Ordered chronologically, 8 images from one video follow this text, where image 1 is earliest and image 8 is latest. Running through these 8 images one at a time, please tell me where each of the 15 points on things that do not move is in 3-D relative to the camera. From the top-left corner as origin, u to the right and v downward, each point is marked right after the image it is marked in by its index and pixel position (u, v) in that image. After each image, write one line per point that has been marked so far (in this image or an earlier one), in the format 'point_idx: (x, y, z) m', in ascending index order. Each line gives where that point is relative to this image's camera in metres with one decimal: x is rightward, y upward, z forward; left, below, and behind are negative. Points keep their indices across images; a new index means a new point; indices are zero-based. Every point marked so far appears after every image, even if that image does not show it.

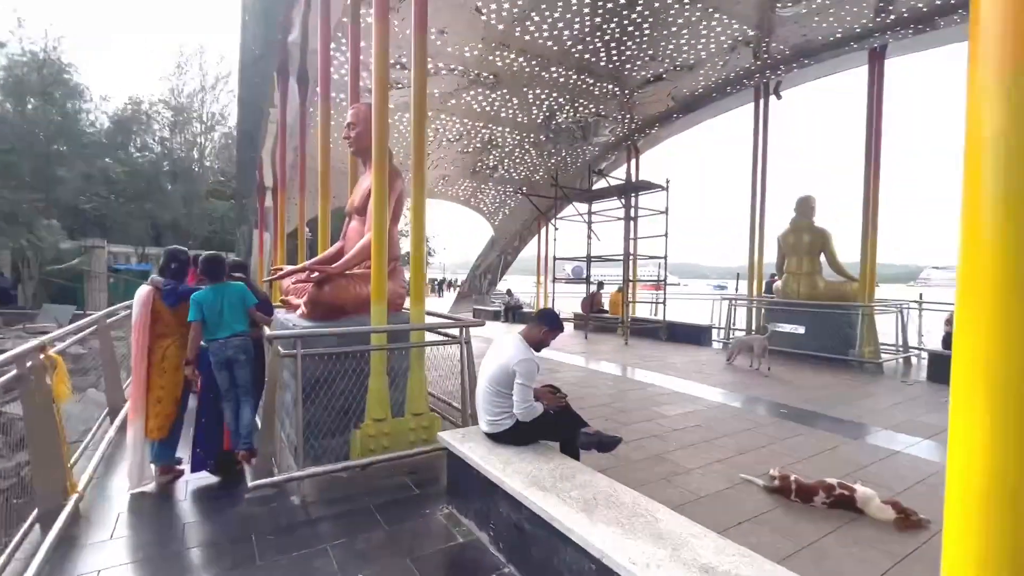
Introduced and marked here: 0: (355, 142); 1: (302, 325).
0: (-1.4, +1.3, +4.2) m
1: (-1.5, -0.3, +3.5) m
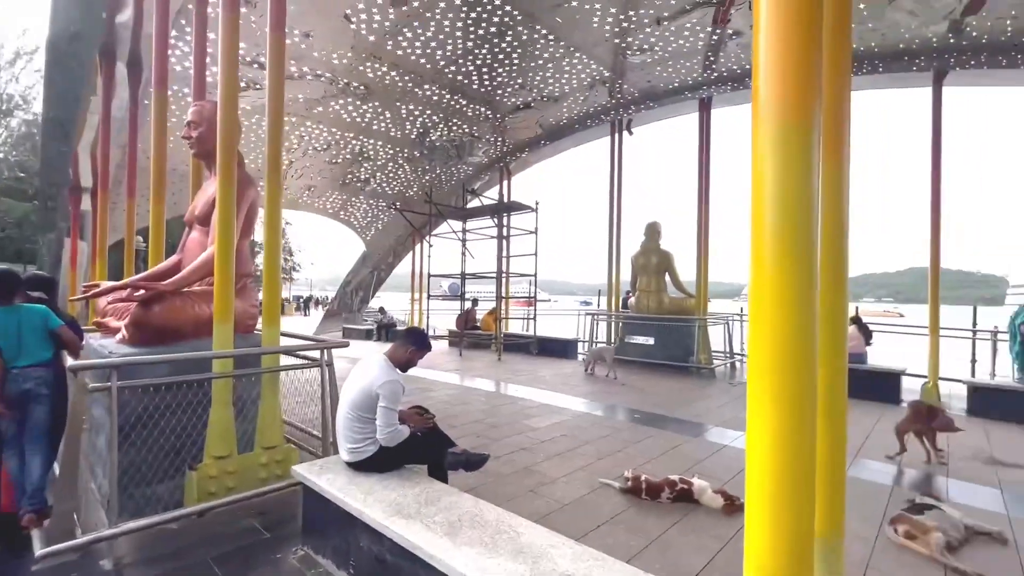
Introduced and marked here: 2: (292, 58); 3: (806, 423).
0: (-2.5, +1.1, +3.7) m
1: (-2.4, -0.4, +2.9) m
2: (-3.4, +3.5, +7.4) m
3: (+0.7, -0.3, +1.2) m
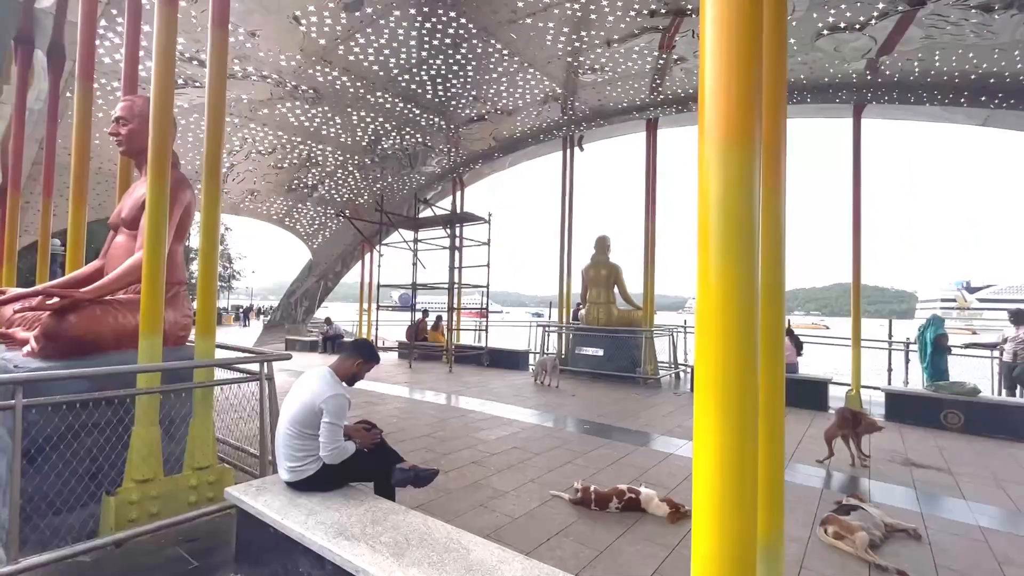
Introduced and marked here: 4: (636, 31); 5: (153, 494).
0: (-2.8, +1.1, +3.5) m
1: (-2.7, -0.4, +2.7) m
2: (-4.1, +3.4, +7.1) m
3: (+0.6, -0.4, +1.2) m
4: (+1.7, +3.5, +6.5) m
5: (-2.1, -1.2, +2.8) m
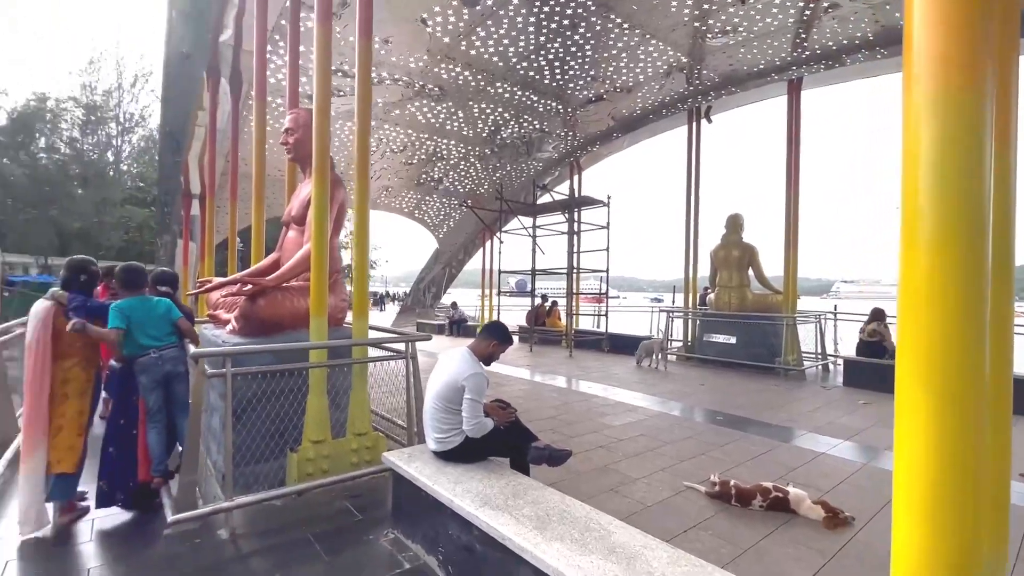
0: (-1.8, +1.2, +4.0) m
1: (-1.9, -0.4, +3.2) m
2: (-2.3, +3.6, +7.7) m
3: (+1.0, -0.3, +1.0) m
4: (+3.2, +3.7, +5.8) m
5: (-1.3, -1.1, +3.2) m
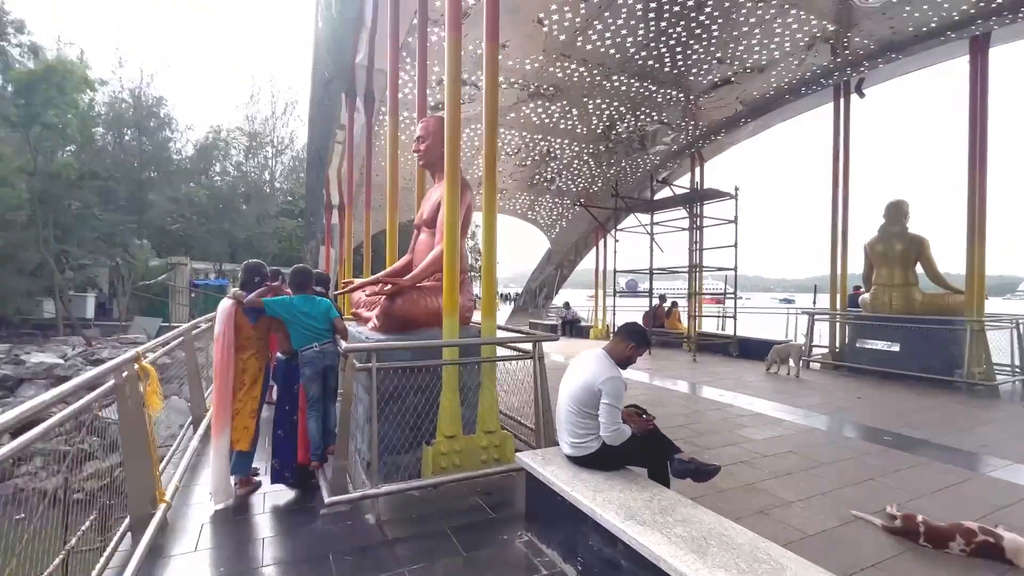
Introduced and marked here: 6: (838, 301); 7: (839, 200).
0: (-0.8, +1.2, +4.2) m
1: (-1.0, -0.4, +3.4) m
2: (-0.4, +3.6, +7.9) m
3: (+1.3, -0.3, +0.7) m
4: (+4.5, +3.7, +4.8) m
5: (-0.4, -1.1, +3.3) m
6: (+5.8, -0.2, +8.6) m
7: (+5.8, +1.6, +8.5) m
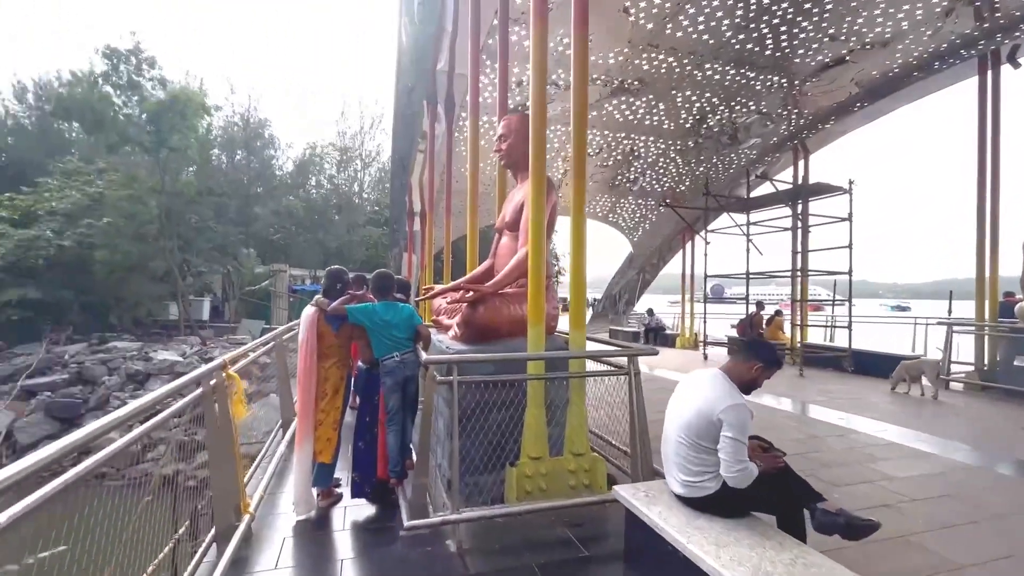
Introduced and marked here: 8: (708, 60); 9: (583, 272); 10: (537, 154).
0: (0.0, +1.1, +4.0) m
1: (-0.4, -0.4, +3.2) m
2: (+0.9, +3.5, +7.6) m
3: (+1.5, -0.3, +0.2) m
4: (+5.3, +3.7, +3.8) m
5: (+0.2, -1.2, +3.0) m
6: (+7.2, -0.3, +7.2) m
7: (+7.1, +1.5, +7.2) m
8: (+3.1, +3.6, +7.5) m
9: (+0.5, +0.1, +3.2) m
10: (+0.2, +0.9, +3.2) m
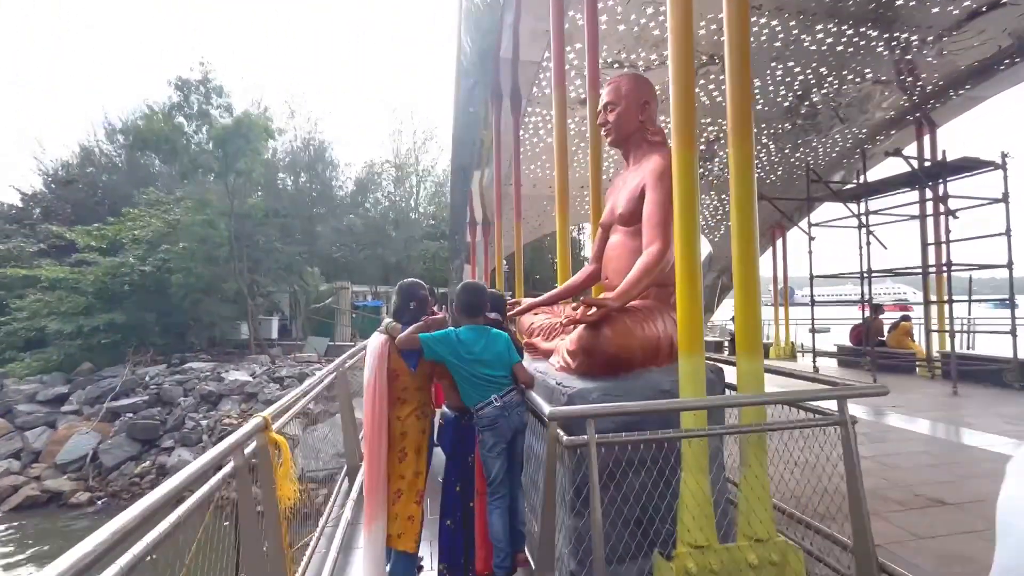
0: (+0.7, +1.0, +3.1) m
1: (+0.3, -0.5, +2.4) m
2: (+2.0, +3.4, +6.7) m
3: (+1.8, -0.3, -0.9) m
4: (+5.8, +3.8, +2.3) m
5: (+0.9, -1.2, +2.0) m
6: (+8.3, -0.2, +5.5) m
7: (+8.1, +1.6, +5.5) m
8: (+4.1, +3.6, +6.3) m
9: (+1.1, +0.1, +2.2) m
10: (+0.8, +0.8, +2.3) m
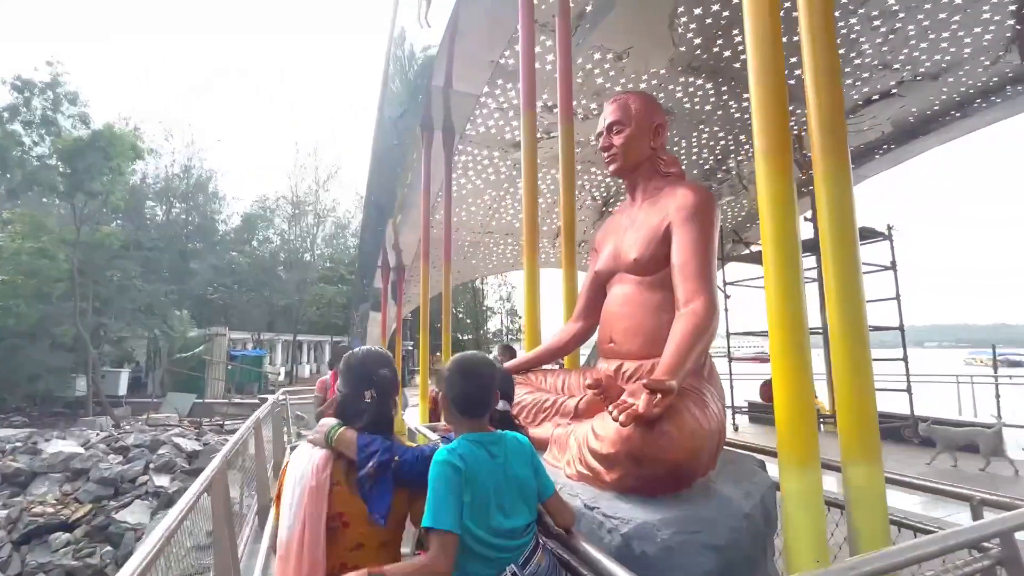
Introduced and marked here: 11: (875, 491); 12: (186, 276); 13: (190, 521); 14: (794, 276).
0: (+0.6, +0.7, +2.5) m
1: (+0.3, -0.7, +1.6) m
2: (+1.1, +2.6, +6.5) m
3: (+2.5, -0.2, -1.3) m
4: (+5.8, +3.3, +3.1) m
5: (+1.0, -1.4, +1.3) m
6: (+7.5, -1.0, +6.3) m
7: (+7.4, +0.7, +6.5) m
8: (+3.3, +2.8, +6.6) m
9: (+1.2, -0.2, +1.7) m
10: (+0.9, +0.6, +1.7) m
11: (+1.2, -0.7, +1.5) m
12: (-13.1, +0.5, +19.2) m
13: (-1.5, -1.1, +2.2) m
14: (+0.9, 0.0, +1.6) m
